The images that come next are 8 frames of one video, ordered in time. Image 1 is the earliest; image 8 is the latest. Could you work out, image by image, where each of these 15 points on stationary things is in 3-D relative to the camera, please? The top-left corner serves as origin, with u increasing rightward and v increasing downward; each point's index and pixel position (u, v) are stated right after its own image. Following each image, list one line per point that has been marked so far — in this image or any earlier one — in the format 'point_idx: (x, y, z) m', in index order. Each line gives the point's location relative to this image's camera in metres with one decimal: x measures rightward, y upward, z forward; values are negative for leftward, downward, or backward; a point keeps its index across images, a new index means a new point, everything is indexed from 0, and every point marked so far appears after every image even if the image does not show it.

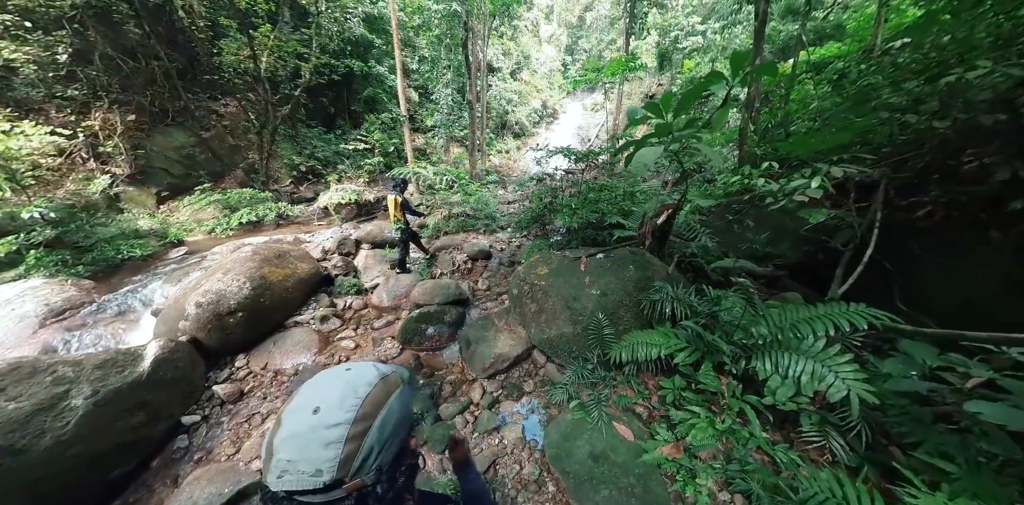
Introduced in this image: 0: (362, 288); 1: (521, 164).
0: (-2.2, -0.5, +4.4) m
1: (+0.5, +4.6, +15.9) m
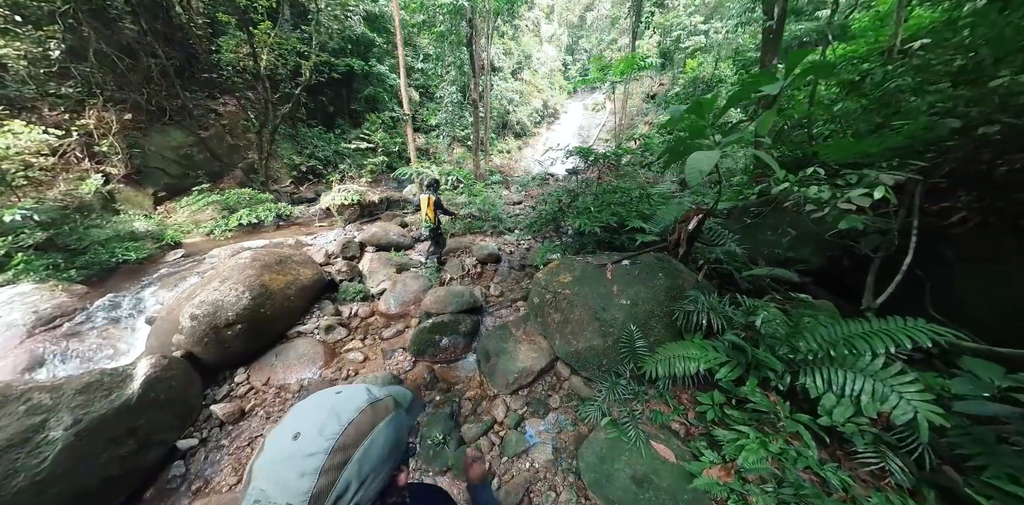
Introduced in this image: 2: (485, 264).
0: (-2.0, -0.6, +4.2) m
1: (+0.6, +4.5, +15.7) m
2: (-0.4, -0.2, +4.7) m
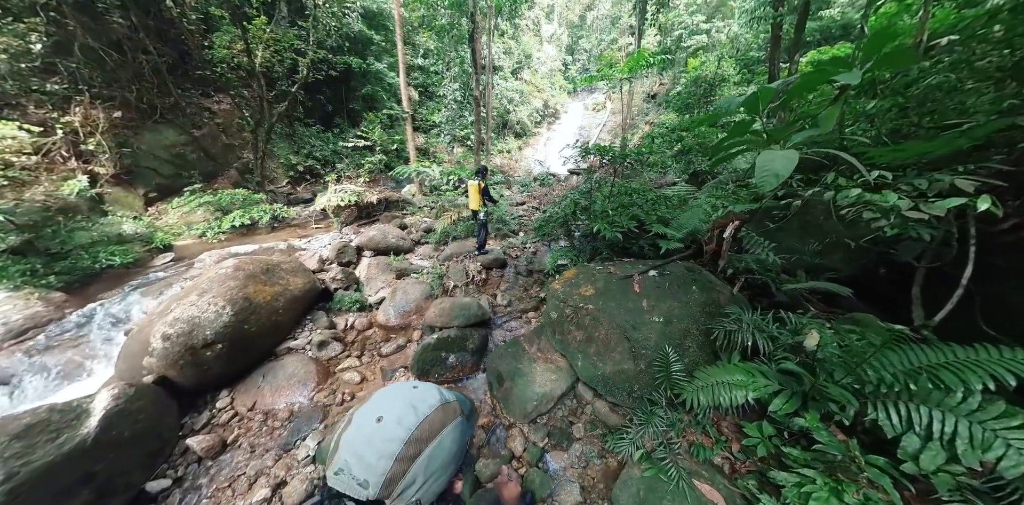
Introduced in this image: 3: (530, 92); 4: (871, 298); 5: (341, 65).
0: (-1.9, -0.7, +3.8) m
1: (+0.7, +4.4, +15.4) m
2: (-0.3, -0.2, +4.4) m
3: (+1.2, +9.3, +17.9) m
4: (+3.0, -0.4, +2.6) m
5: (-6.9, +7.7, +12.6) m
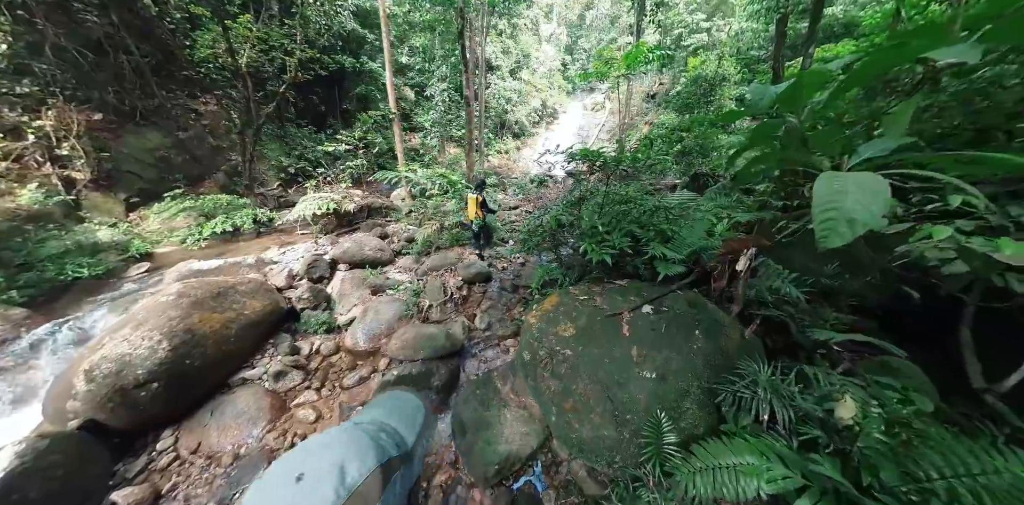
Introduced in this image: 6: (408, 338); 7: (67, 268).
0: (-2.1, -0.8, +3.6) m
1: (+0.5, +4.2, +15.1) m
2: (-0.5, -0.4, +4.1) m
3: (+1.0, +9.1, +17.6) m
4: (+2.8, -0.6, +2.3) m
5: (-7.2, +7.5, +12.3) m
6: (-1.0, -0.8, +3.0) m
7: (-8.5, -0.3, +5.9) m
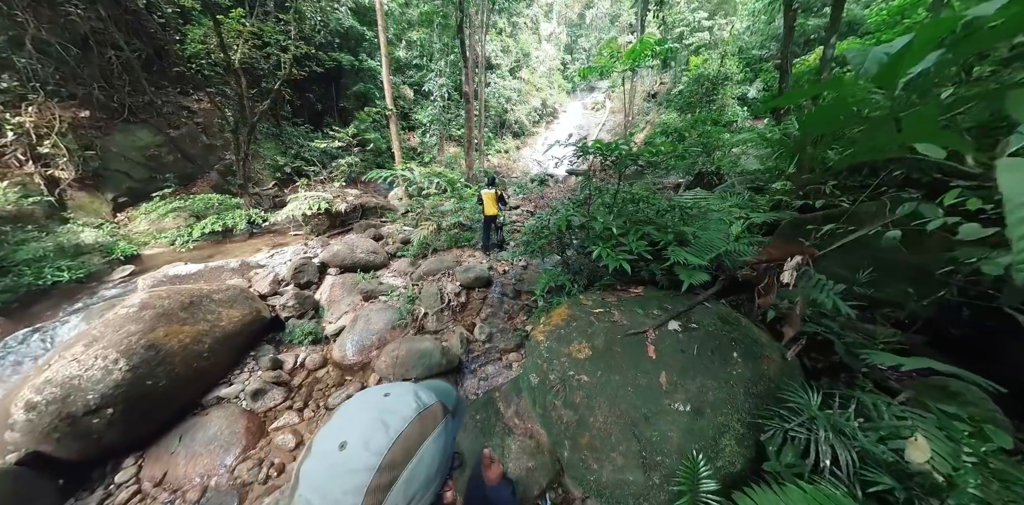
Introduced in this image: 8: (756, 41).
0: (-2.0, -0.9, +3.3) m
1: (+0.5, +4.2, +14.8) m
2: (-0.5, -0.5, +3.8) m
3: (+1.0, +9.1, +17.4) m
4: (+2.9, -0.6, +2.0) m
5: (-7.2, +7.5, +12.1) m
6: (-1.0, -0.9, +2.8) m
7: (-8.5, -0.3, +5.6) m
8: (+6.6, +5.8, +8.5) m
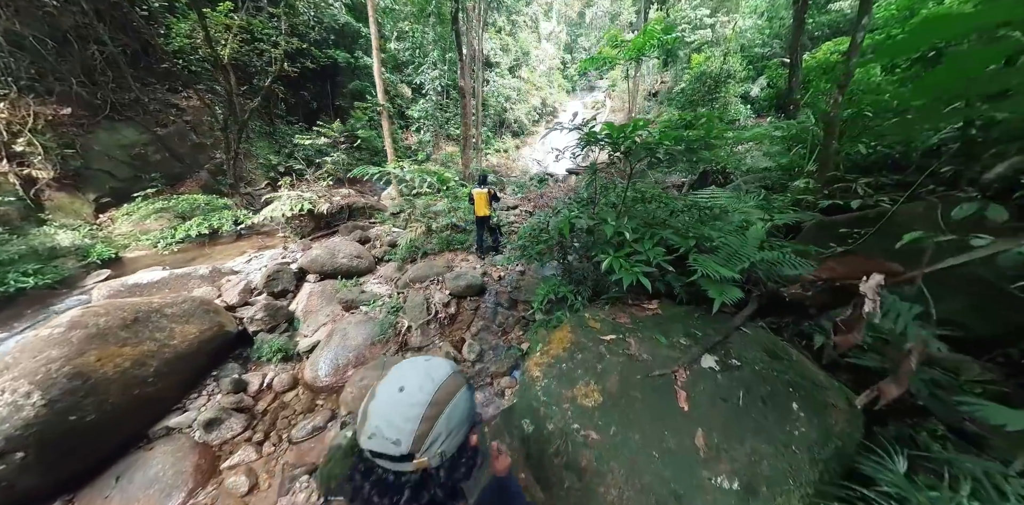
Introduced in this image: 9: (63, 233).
0: (-2.1, -0.9, +2.9) m
1: (+0.5, +4.1, +14.5) m
2: (-0.6, -0.5, +3.5) m
3: (+1.0, +9.0, +17.0) m
4: (+2.8, -0.7, +1.7) m
5: (-7.2, +7.4, +11.7) m
6: (-1.0, -0.9, +2.4) m
7: (-8.5, -0.4, +5.3) m
8: (+6.5, +5.7, +8.1) m
9: (-9.4, +0.4, +6.4) m
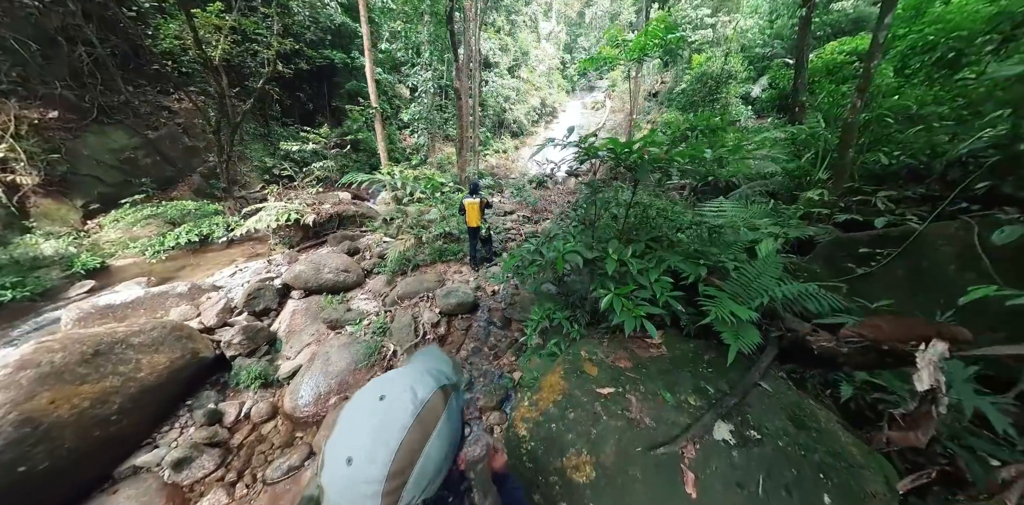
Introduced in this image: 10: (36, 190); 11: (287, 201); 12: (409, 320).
0: (-2.1, -1.1, +2.8) m
1: (+0.4, +4.0, +14.3) m
2: (-0.6, -0.7, +3.3) m
3: (+0.9, +8.9, +16.8) m
4: (+2.8, -0.8, +1.5) m
5: (-7.3, +7.3, +11.5) m
6: (-1.1, -1.1, +2.2) m
7: (-8.6, -0.6, +5.1) m
8: (+6.4, +5.6, +7.9) m
9: (-9.5, +0.2, +6.2) m
10: (-10.8, +1.4, +7.0) m
11: (-3.8, +0.9, +5.2) m
12: (-1.0, -0.7, +3.2) m
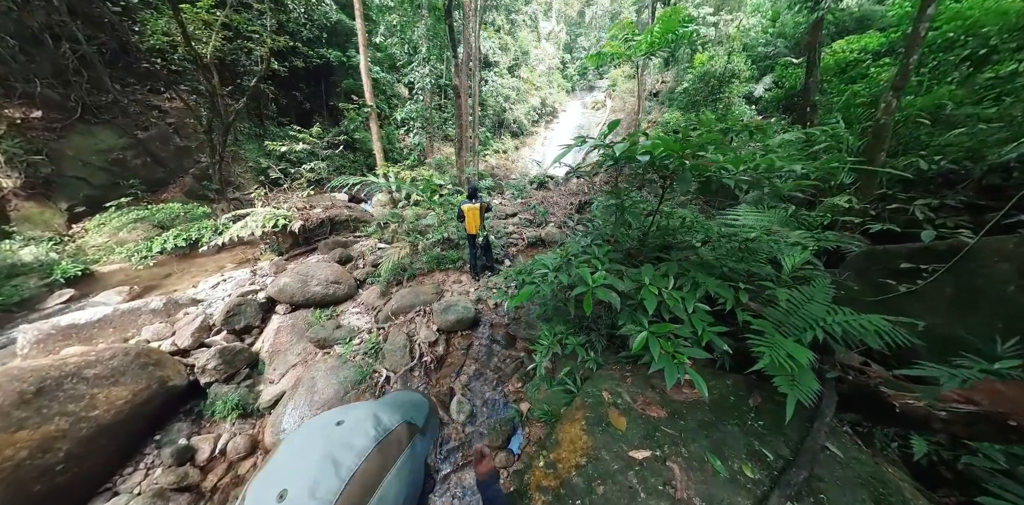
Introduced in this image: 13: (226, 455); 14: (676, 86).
0: (-2.1, -1.3, +2.5) m
1: (+0.4, +3.9, +14.0) m
2: (-0.6, -0.8, +3.0) m
3: (+0.9, +8.8, +16.5) m
4: (+2.8, -1.0, +1.2) m
5: (-7.3, +7.1, +11.2) m
6: (-1.0, -1.2, +2.0) m
7: (-8.6, -0.7, +4.8) m
8: (+6.5, +5.4, +7.7) m
9: (-9.4, +0.1, +5.9) m
10: (-10.8, +1.3, +6.7) m
11: (-3.7, +0.7, +4.9) m
12: (-1.0, -0.8, +2.9) m
13: (-2.1, -1.5, +2.2) m
14: (+6.1, +6.0, +11.1) m
